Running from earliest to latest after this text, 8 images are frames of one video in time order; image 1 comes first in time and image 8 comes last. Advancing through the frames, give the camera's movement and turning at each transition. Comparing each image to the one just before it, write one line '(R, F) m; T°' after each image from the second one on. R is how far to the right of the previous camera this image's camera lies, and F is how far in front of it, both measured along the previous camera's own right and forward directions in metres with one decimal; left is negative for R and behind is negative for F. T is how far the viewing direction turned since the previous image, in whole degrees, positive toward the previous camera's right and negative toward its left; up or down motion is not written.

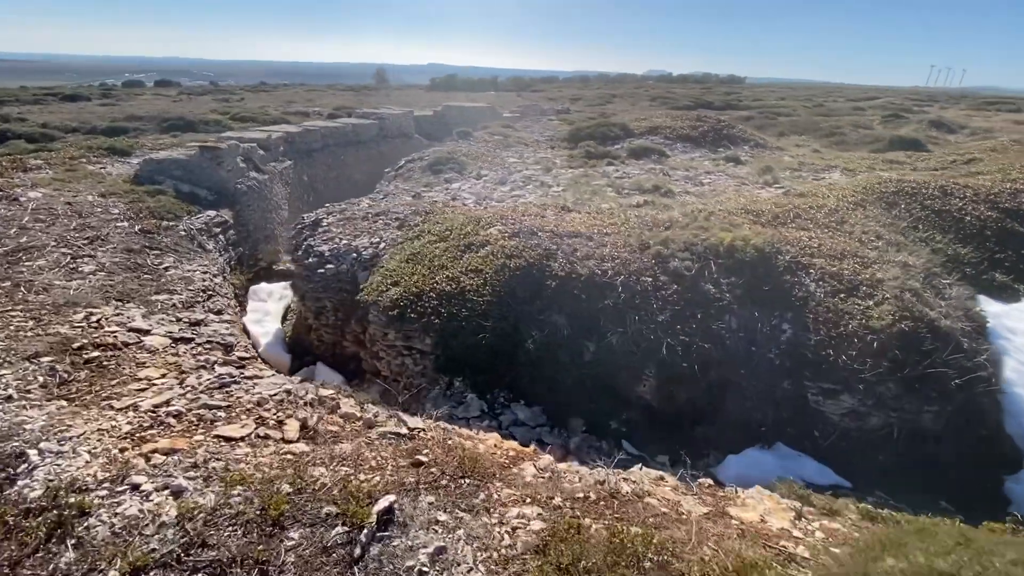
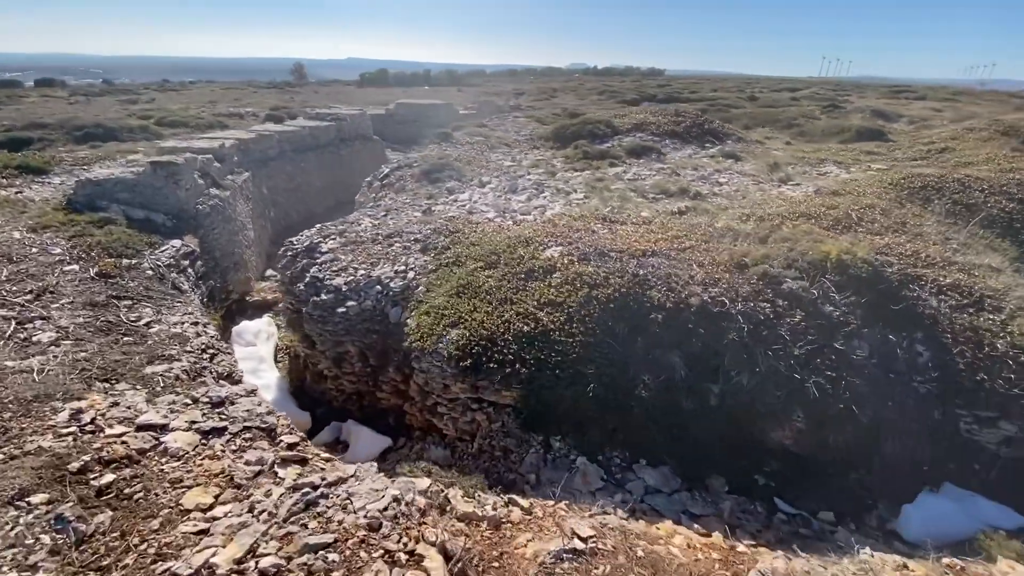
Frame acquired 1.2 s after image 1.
(-2.3, +1.5) m; +7°
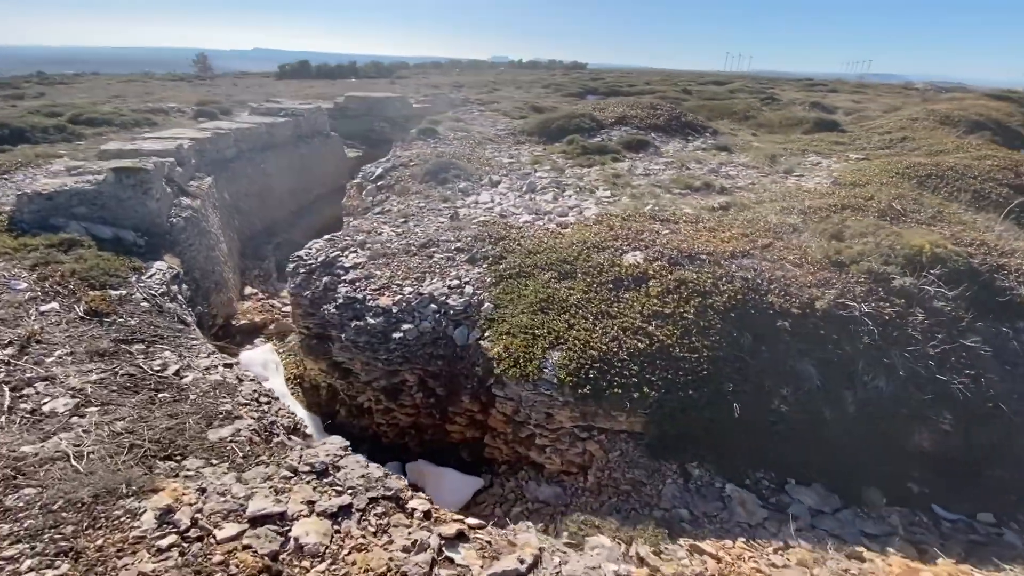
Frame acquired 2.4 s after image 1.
(-2.5, +1.0) m; +8°
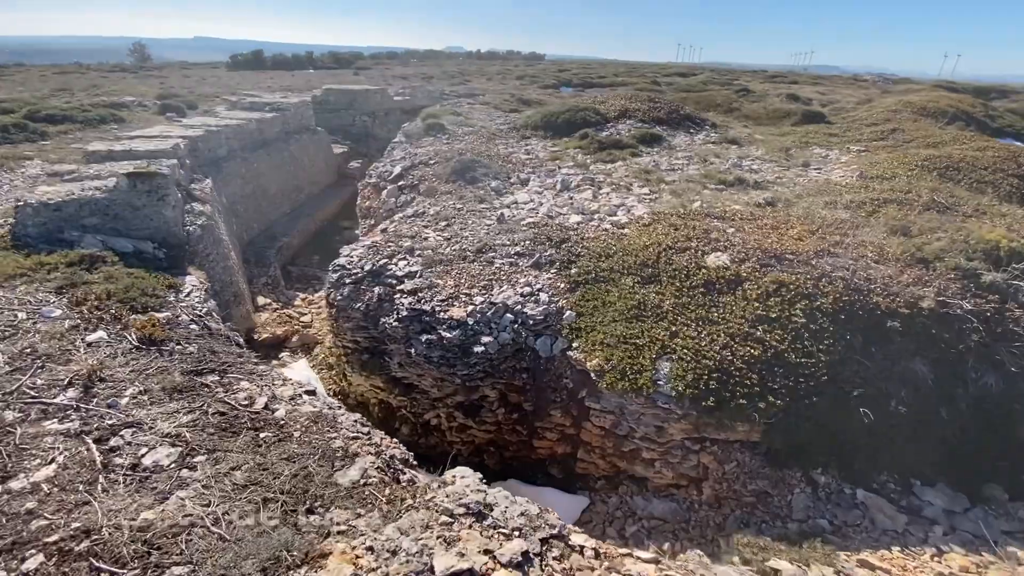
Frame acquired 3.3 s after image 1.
(-2.0, +0.5) m; +4°
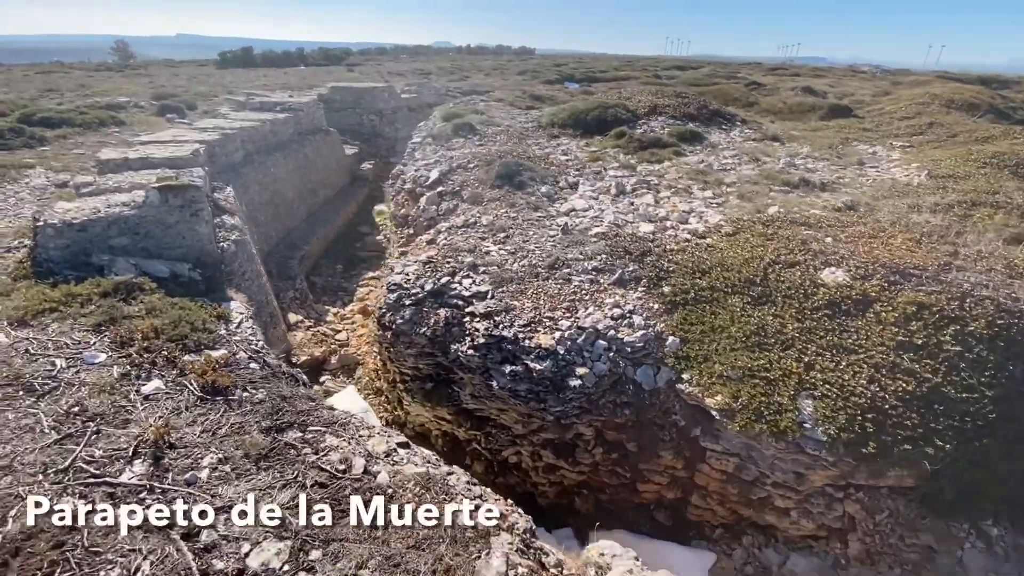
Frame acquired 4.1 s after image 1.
(-1.5, +0.9) m; +1°
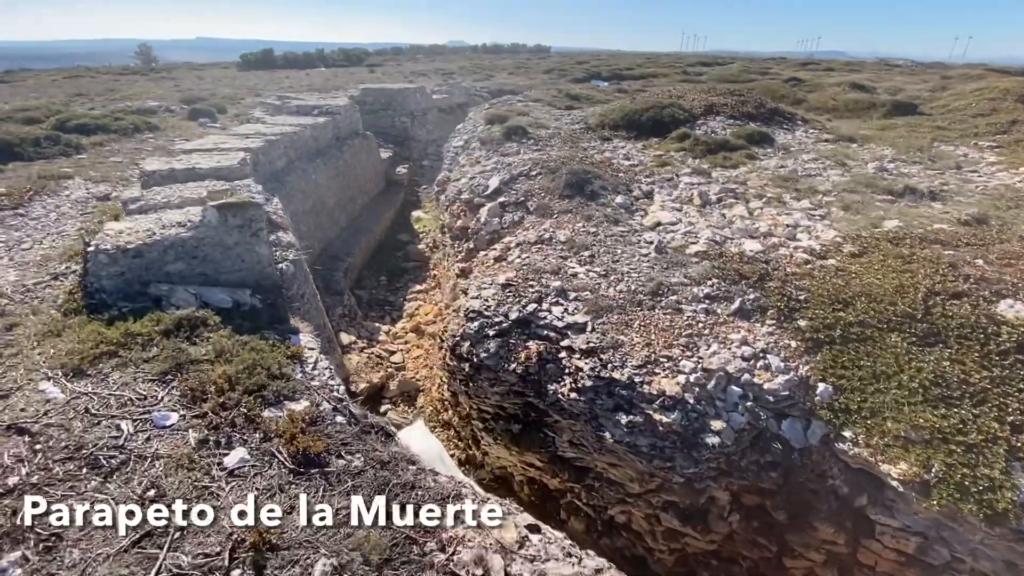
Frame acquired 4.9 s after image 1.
(-1.3, +1.0) m; -2°
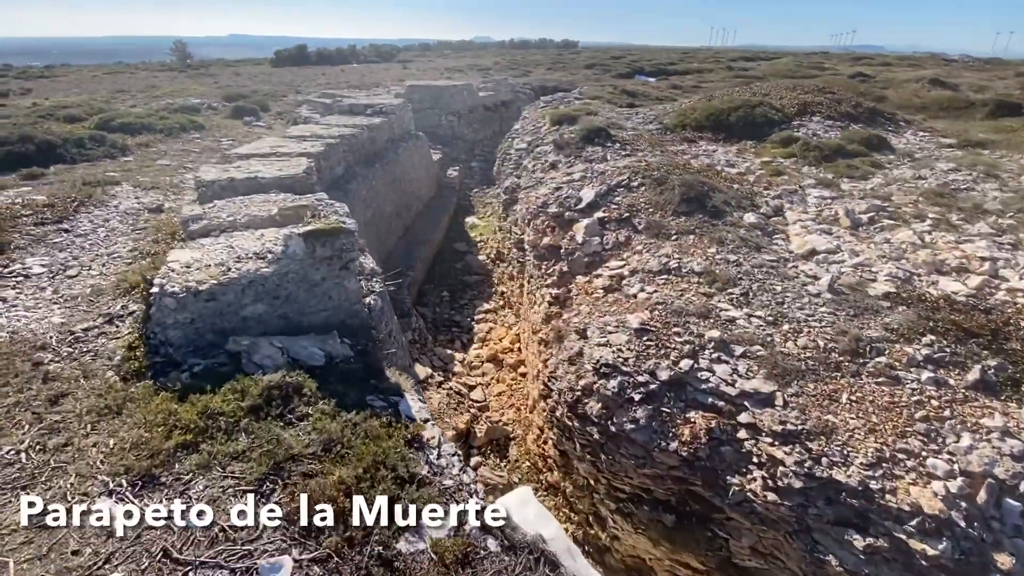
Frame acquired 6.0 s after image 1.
(-1.7, +1.5) m; -2°
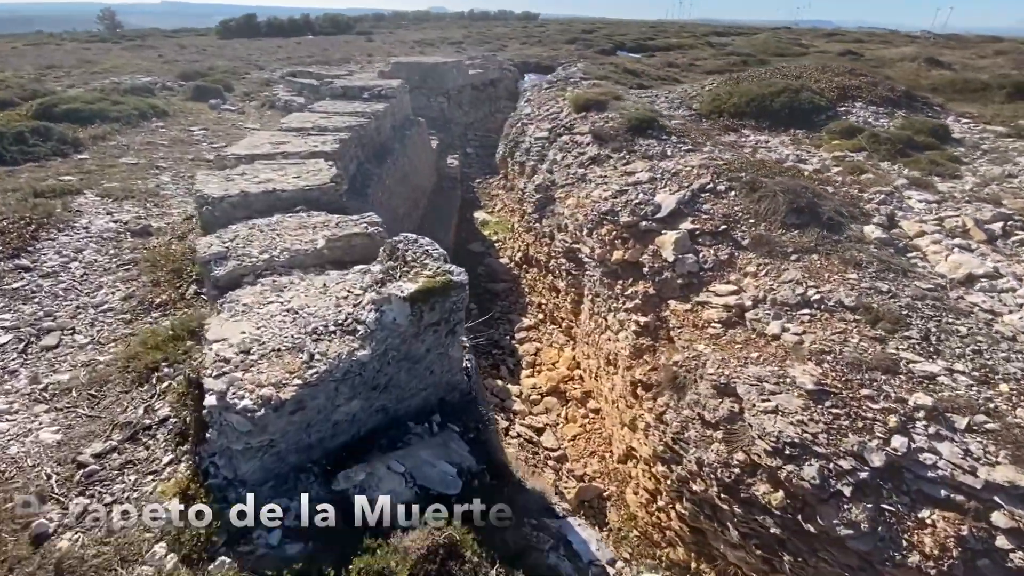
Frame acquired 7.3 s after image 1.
(-2.0, +1.7) m; +4°
